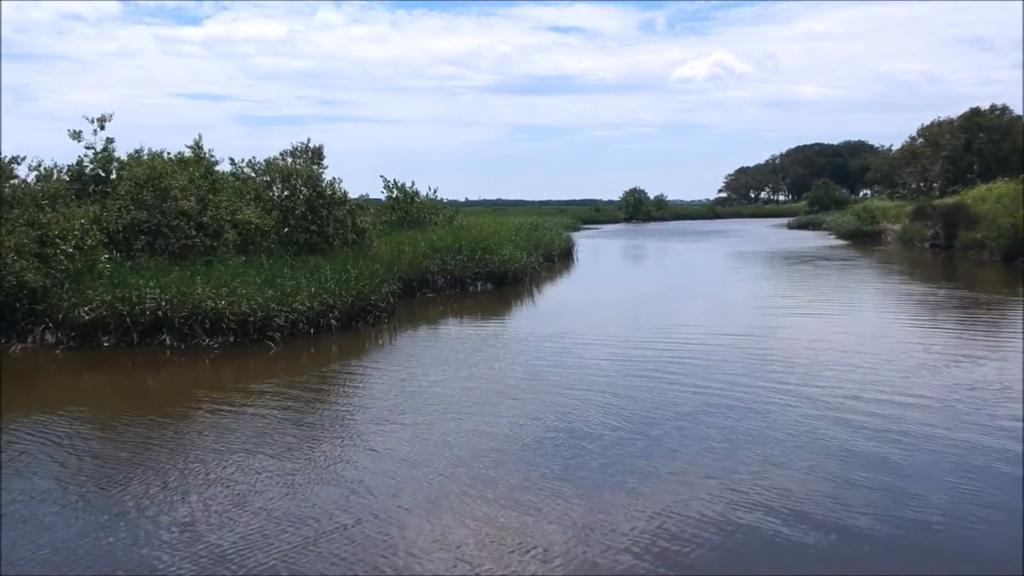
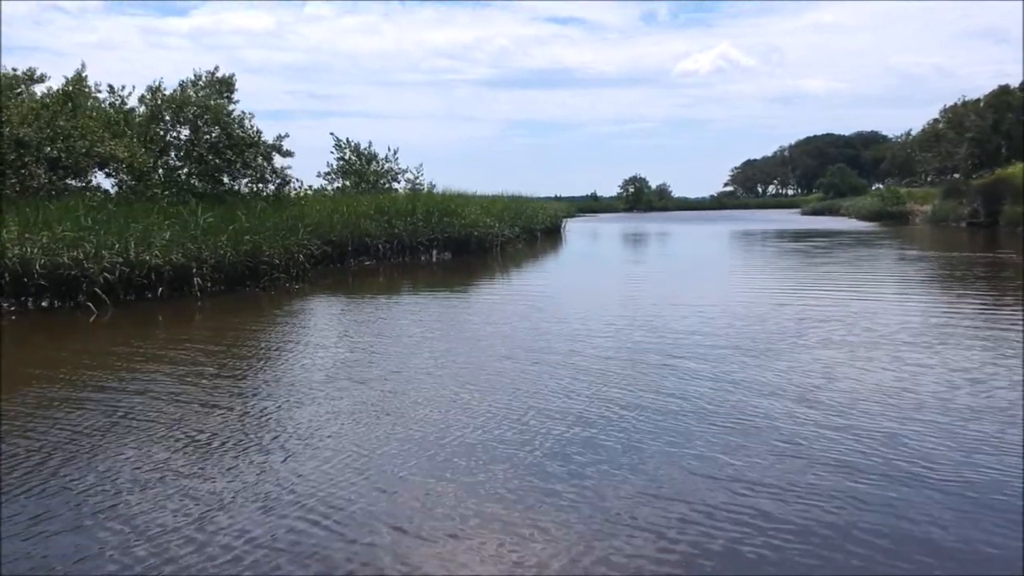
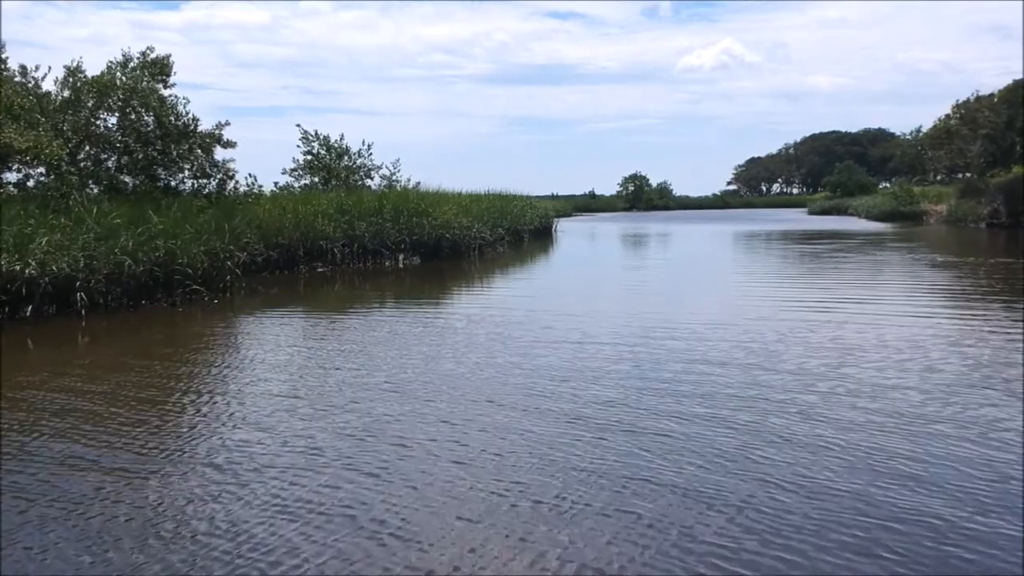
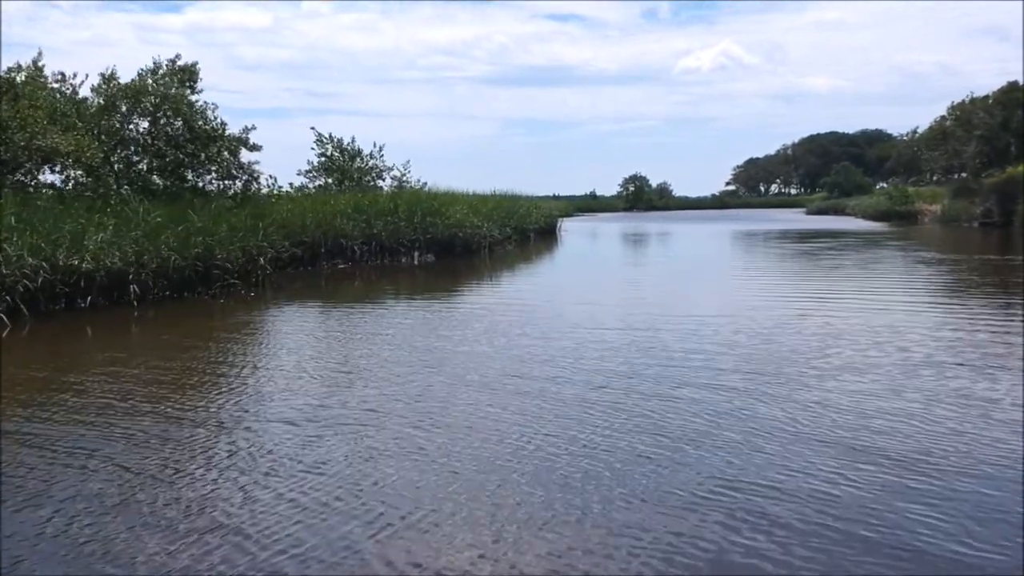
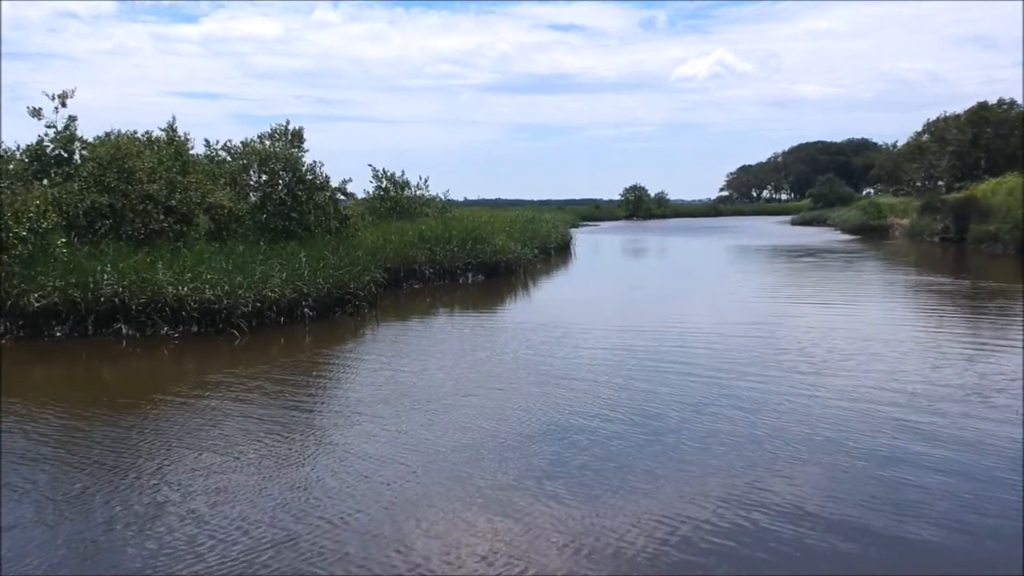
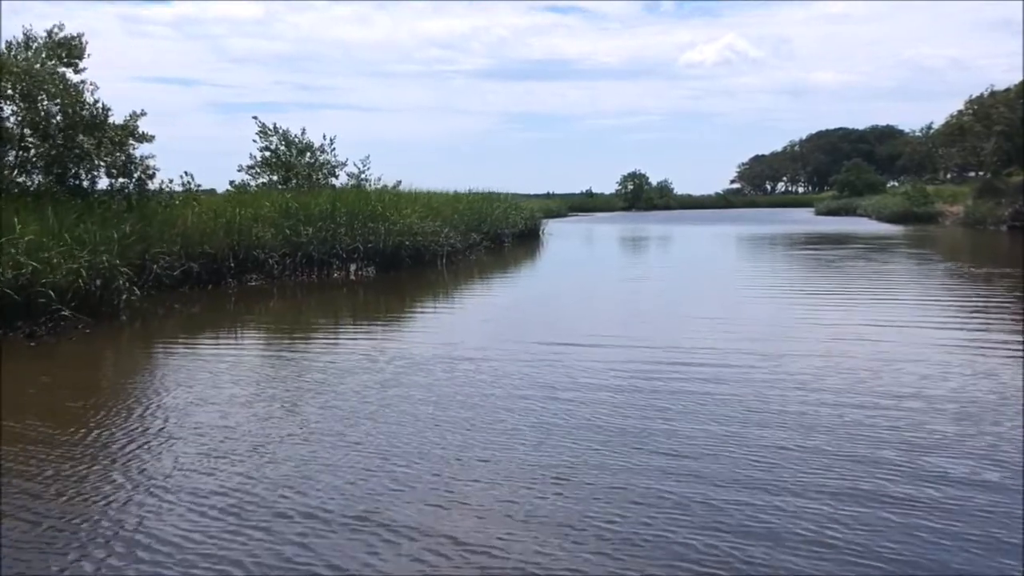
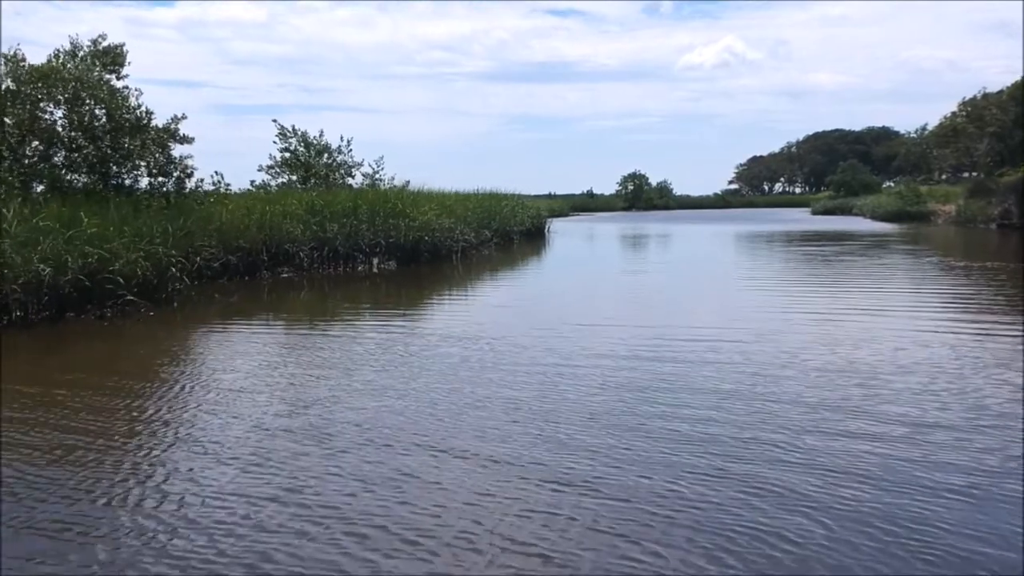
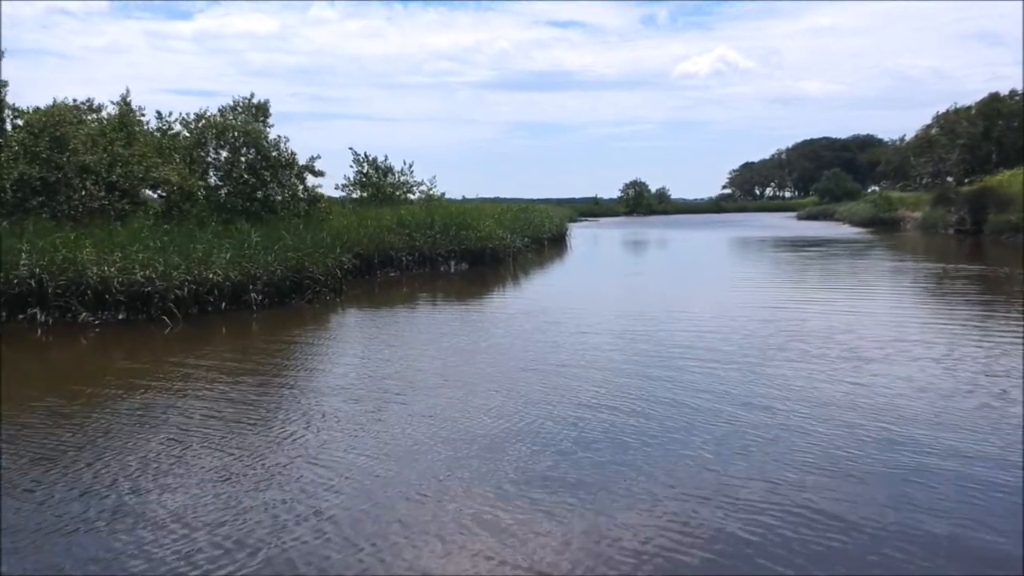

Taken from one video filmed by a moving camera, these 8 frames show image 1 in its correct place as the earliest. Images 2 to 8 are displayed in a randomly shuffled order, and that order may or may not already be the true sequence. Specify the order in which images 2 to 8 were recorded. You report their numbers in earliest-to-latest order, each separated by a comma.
5, 8, 2, 4, 3, 7, 6
